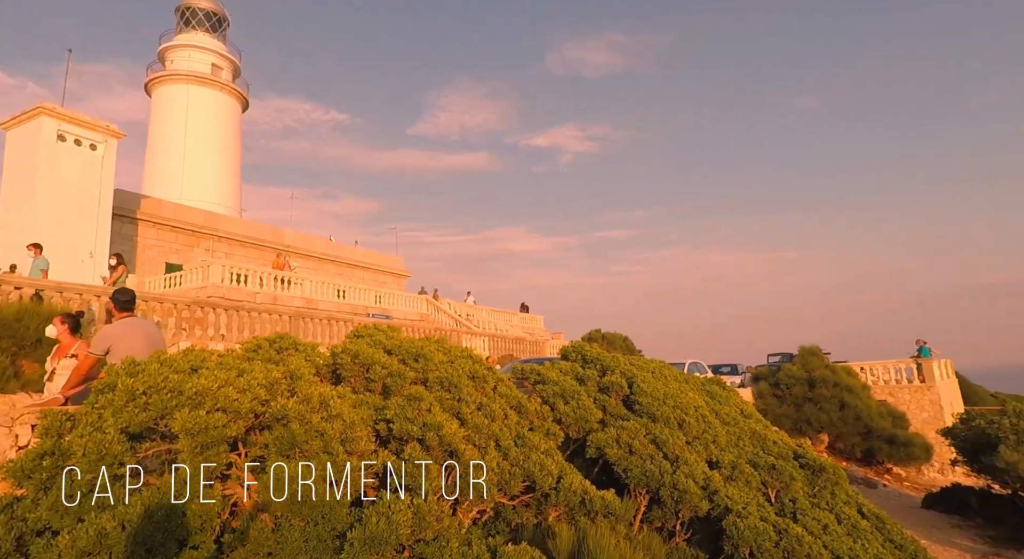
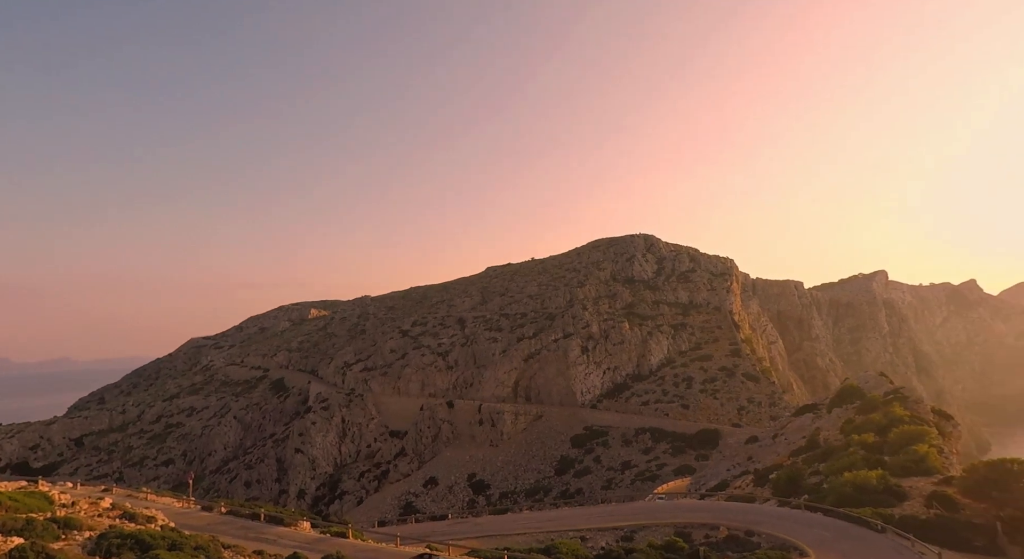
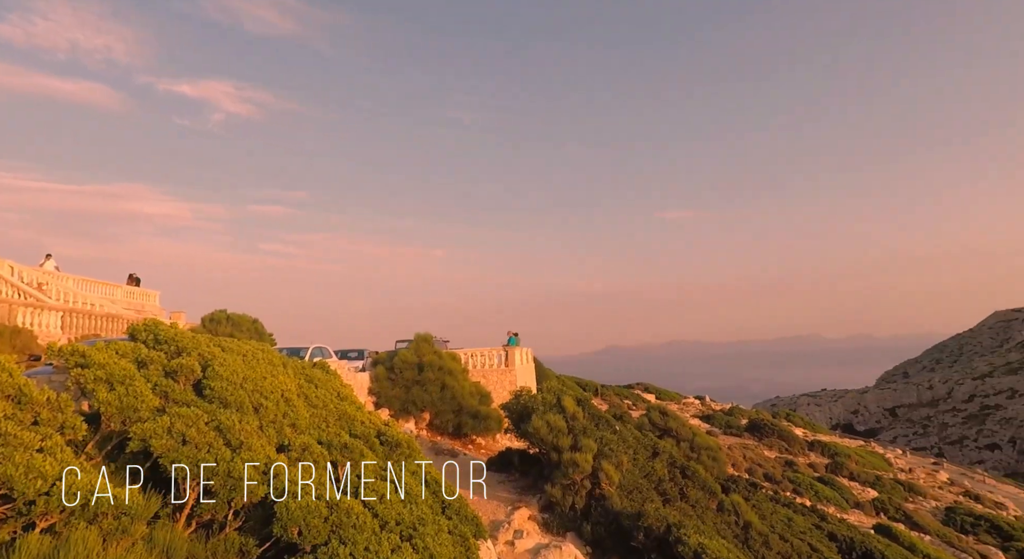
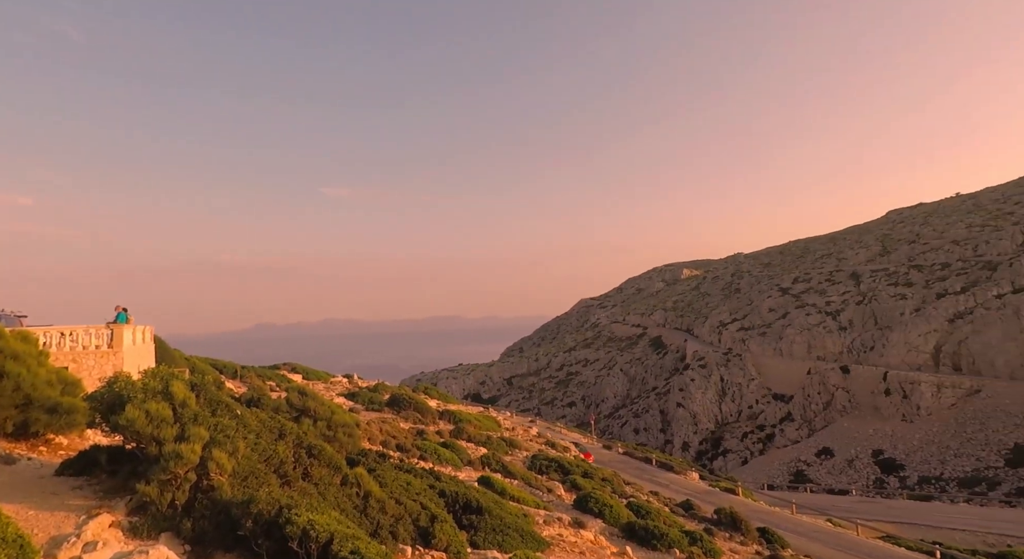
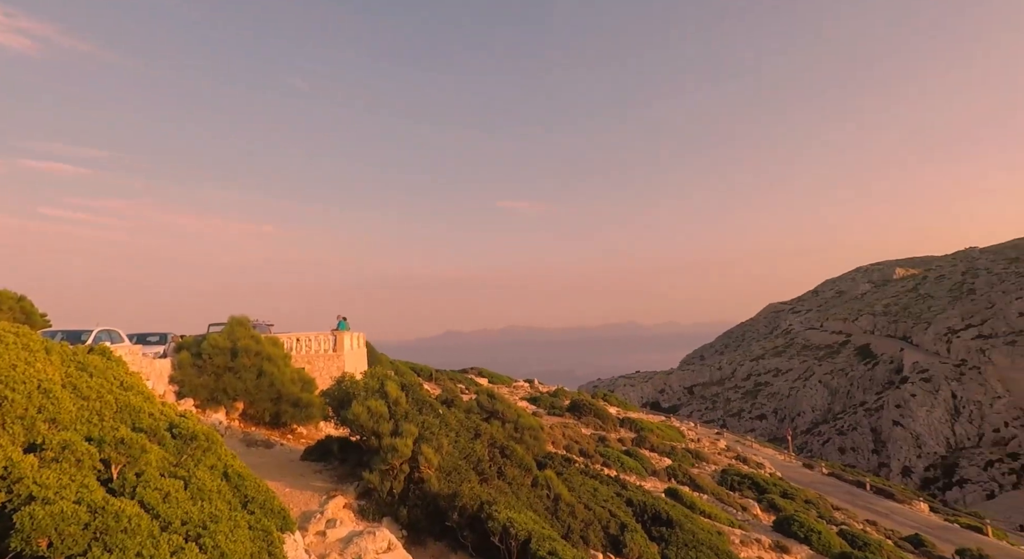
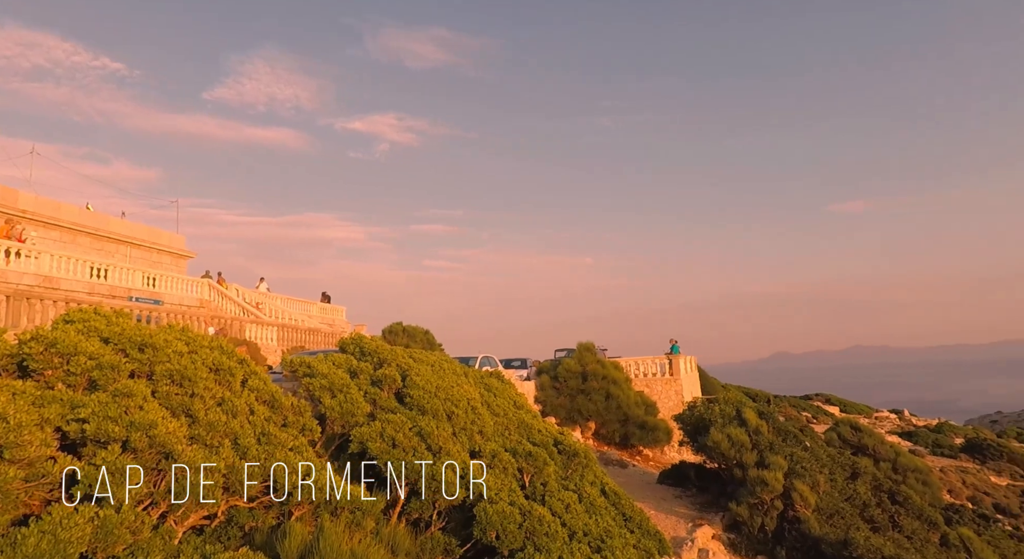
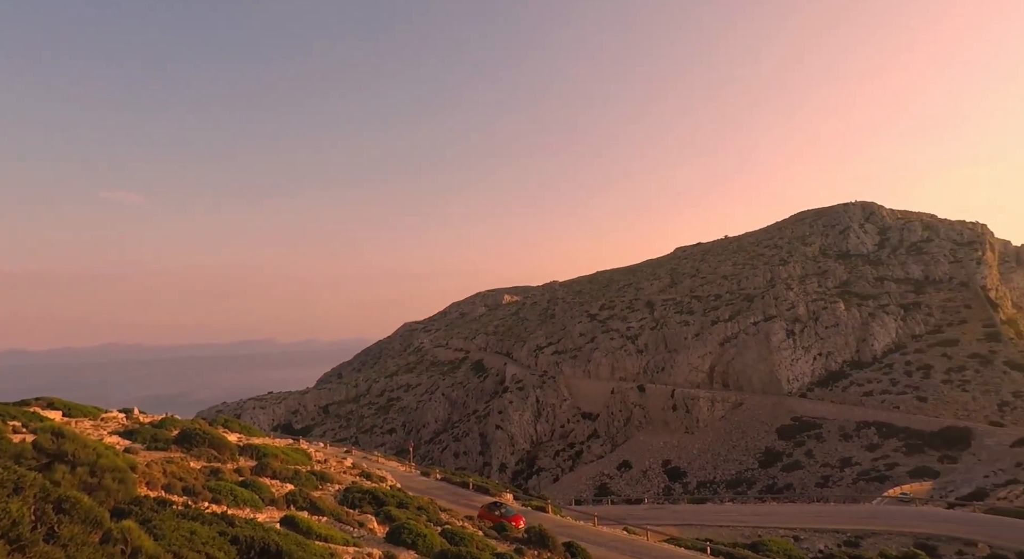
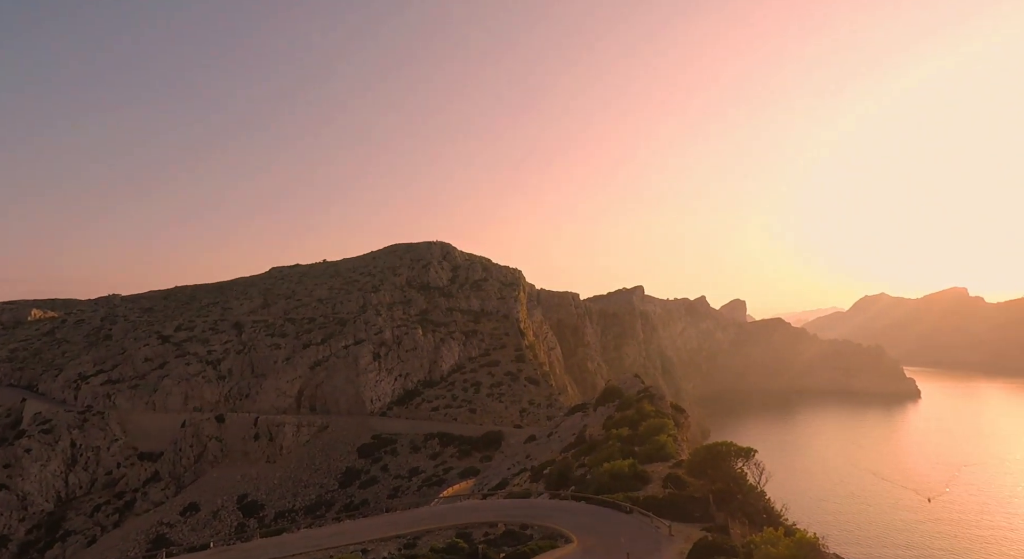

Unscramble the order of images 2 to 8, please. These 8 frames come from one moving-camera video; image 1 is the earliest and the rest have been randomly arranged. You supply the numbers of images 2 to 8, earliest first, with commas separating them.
6, 3, 5, 4, 7, 2, 8
